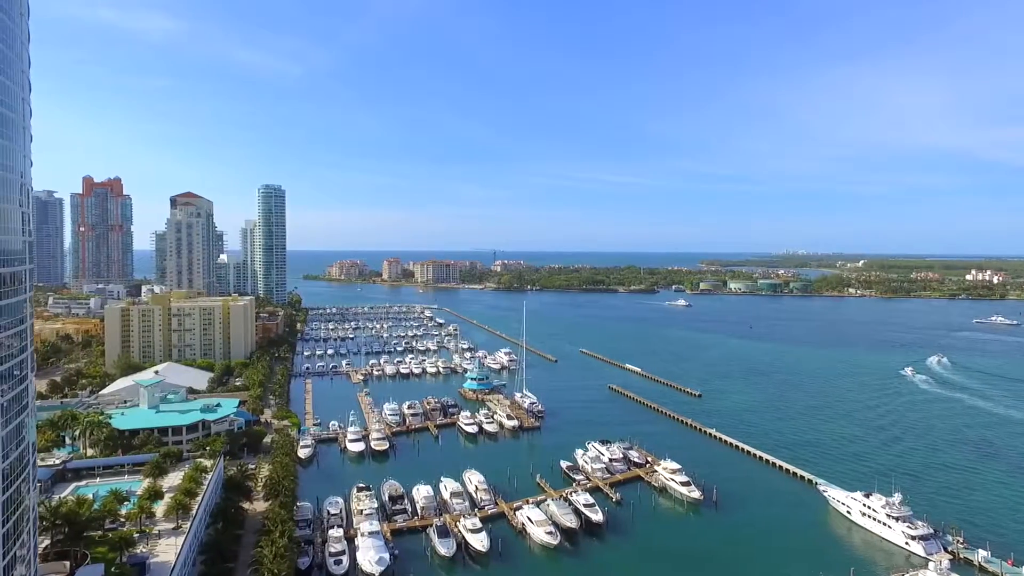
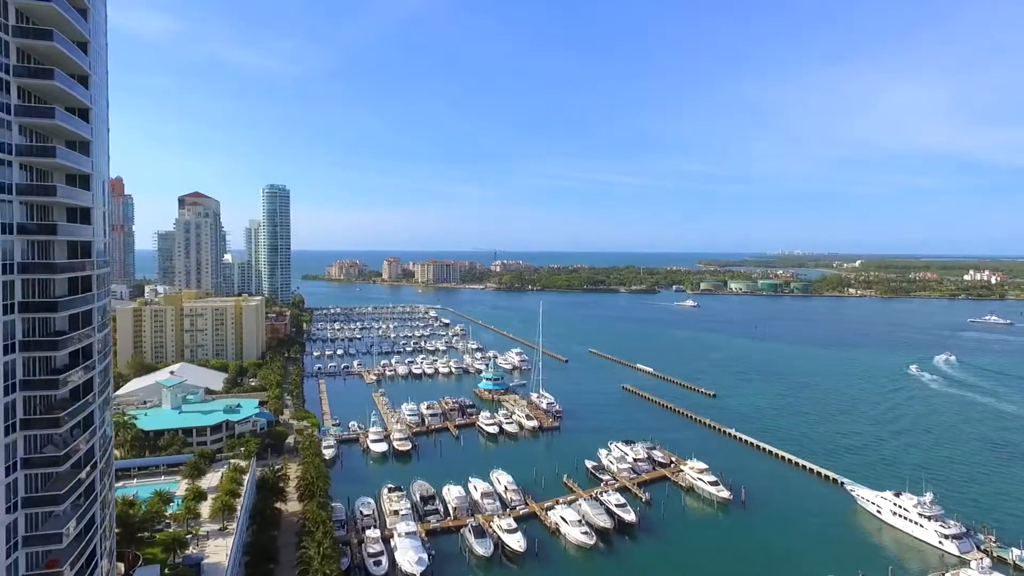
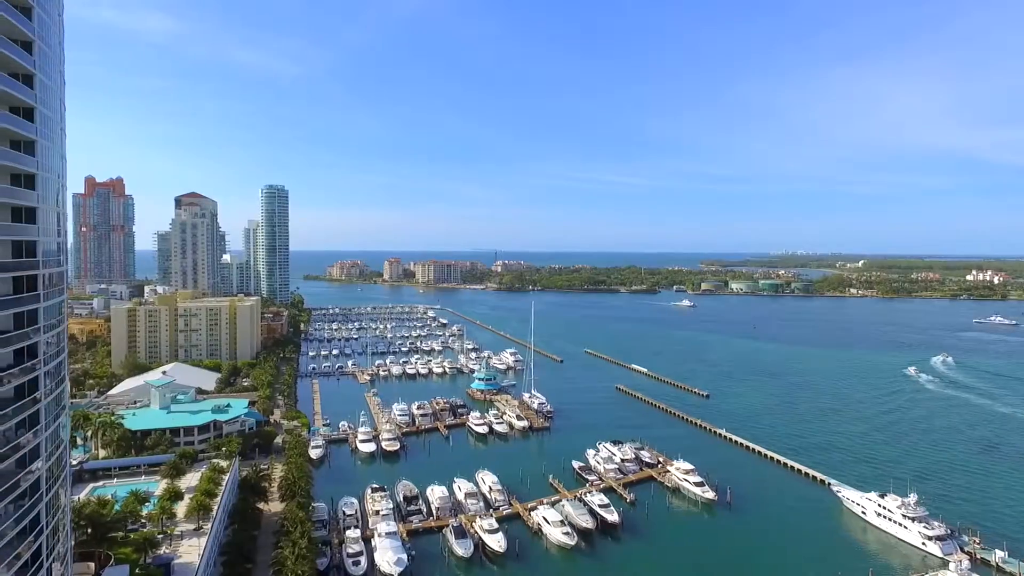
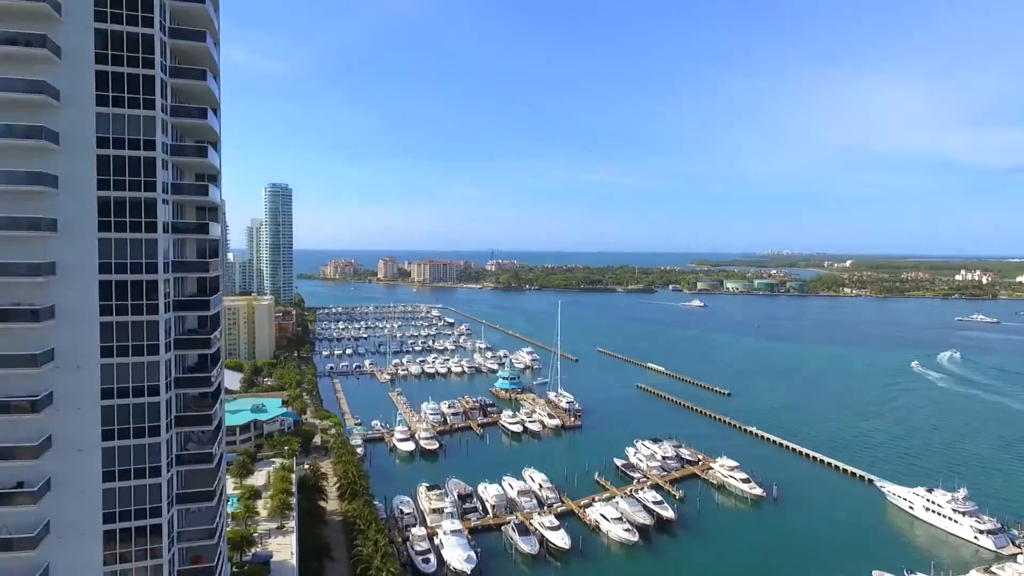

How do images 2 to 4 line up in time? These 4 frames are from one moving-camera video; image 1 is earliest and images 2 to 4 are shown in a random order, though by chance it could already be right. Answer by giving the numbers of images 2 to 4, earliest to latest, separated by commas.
3, 2, 4
